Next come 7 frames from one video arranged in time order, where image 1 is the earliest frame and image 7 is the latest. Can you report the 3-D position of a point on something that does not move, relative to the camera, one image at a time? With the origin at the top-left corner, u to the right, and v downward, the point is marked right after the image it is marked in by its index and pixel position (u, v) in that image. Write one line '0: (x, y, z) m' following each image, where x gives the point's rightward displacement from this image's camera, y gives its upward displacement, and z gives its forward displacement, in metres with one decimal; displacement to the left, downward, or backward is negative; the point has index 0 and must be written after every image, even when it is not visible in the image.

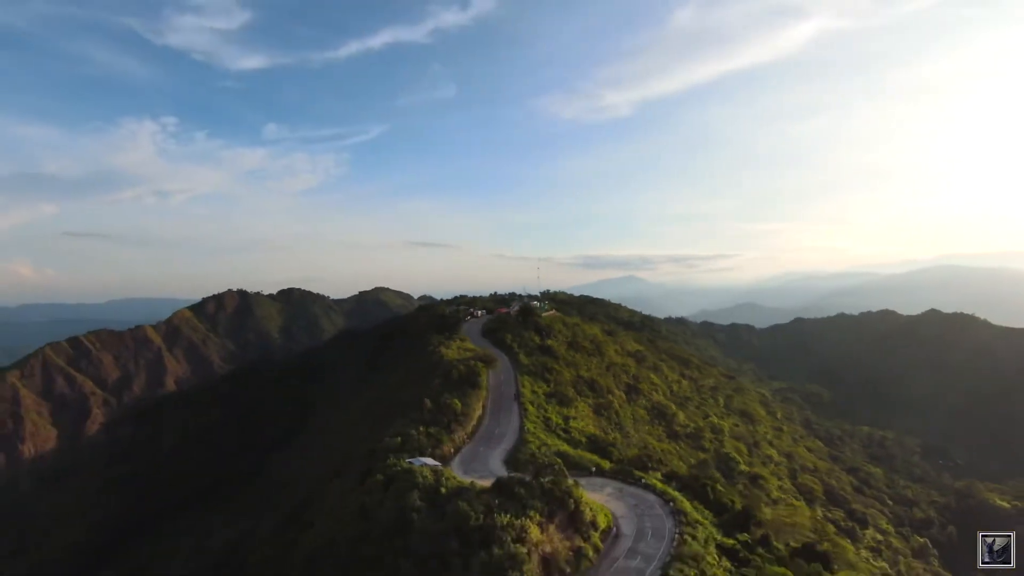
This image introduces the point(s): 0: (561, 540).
0: (+1.5, -7.9, +16.8) m
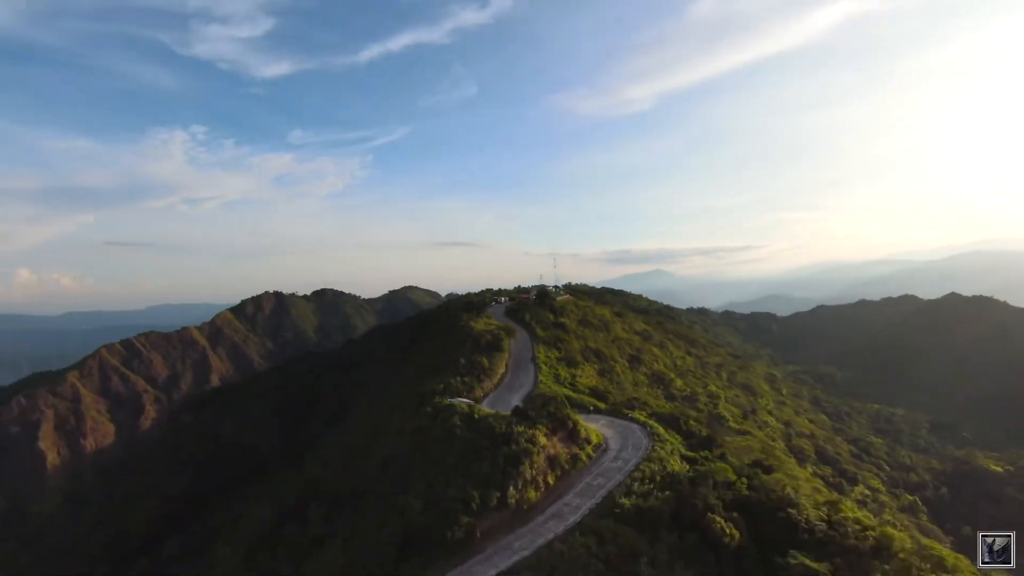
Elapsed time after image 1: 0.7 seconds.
0: (+2.2, -6.9, +23.1) m
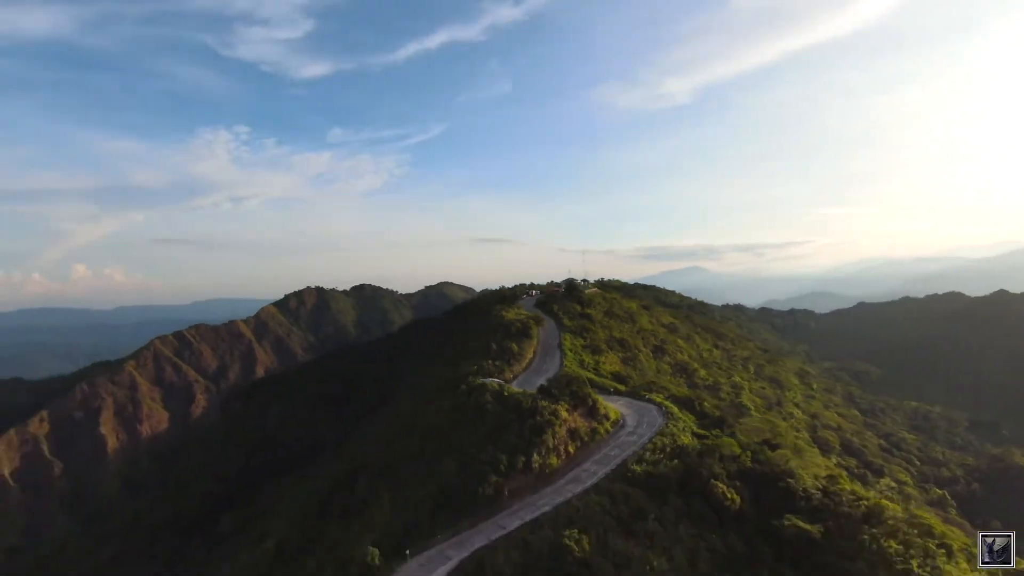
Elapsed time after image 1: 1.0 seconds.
0: (+3.4, -6.4, +25.6) m
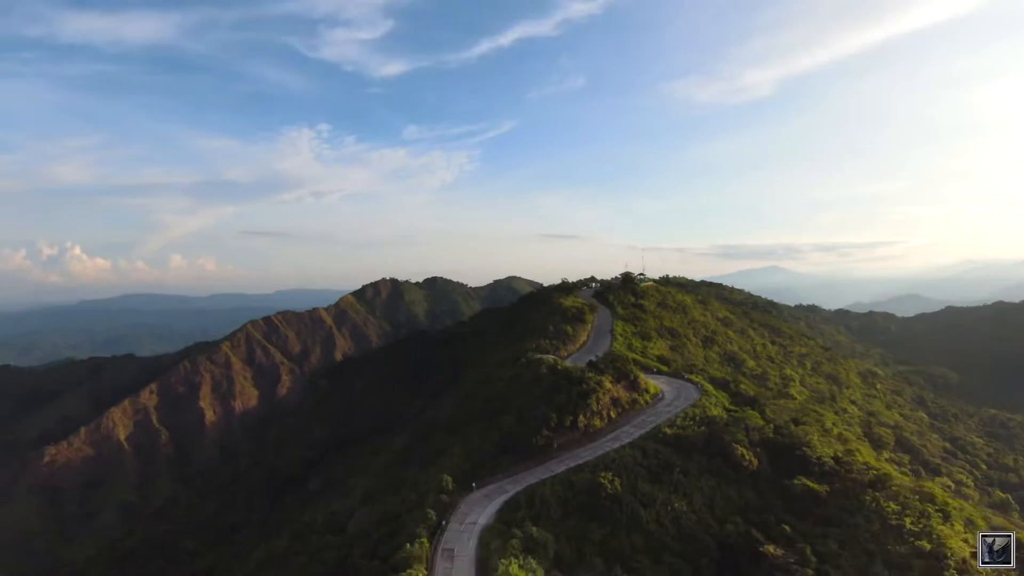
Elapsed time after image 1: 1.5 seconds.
0: (+6.3, -5.8, +29.7) m
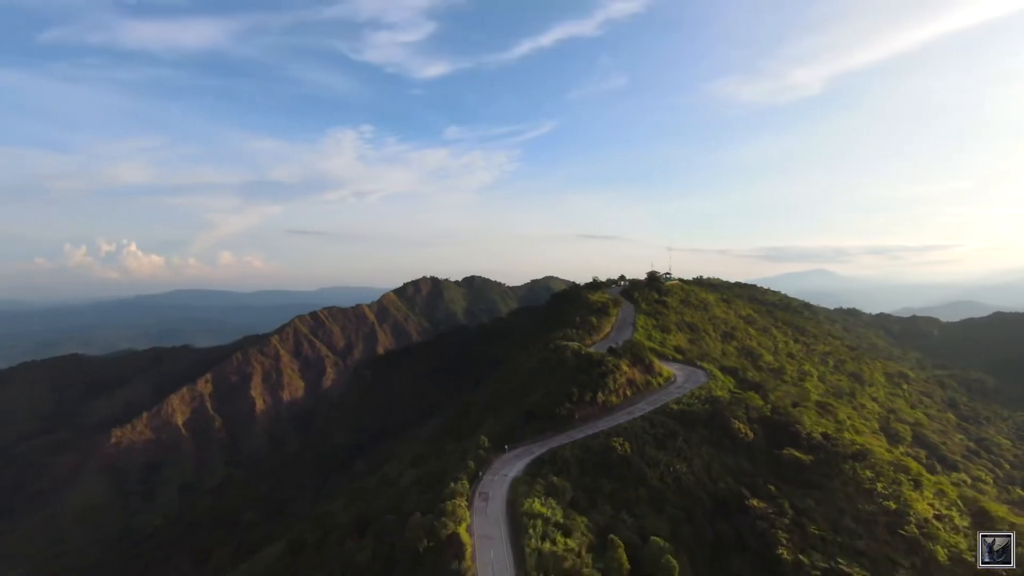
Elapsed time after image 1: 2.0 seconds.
0: (+8.1, -5.5, +33.7) m
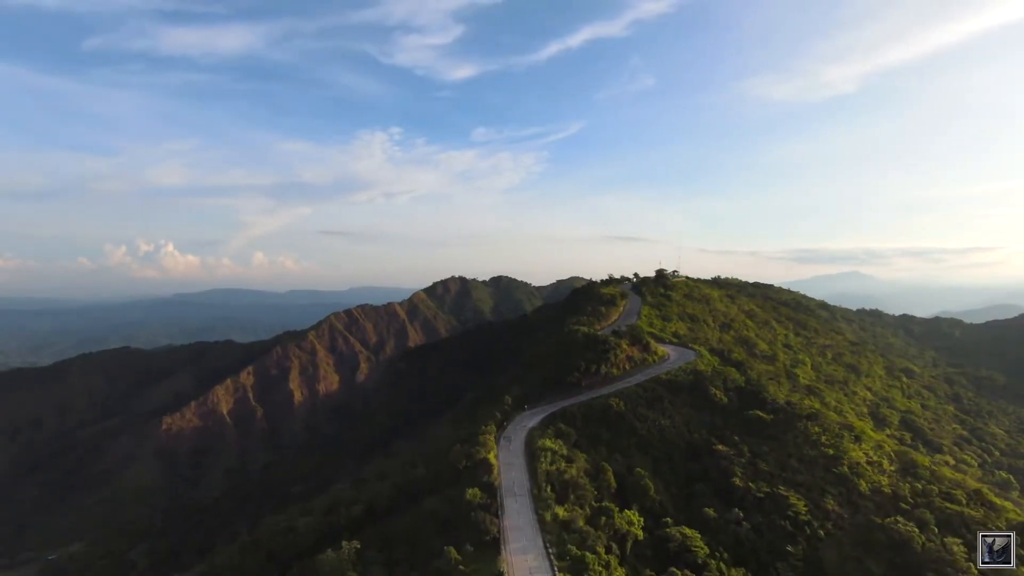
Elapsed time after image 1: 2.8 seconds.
0: (+9.6, -5.0, +40.2) m
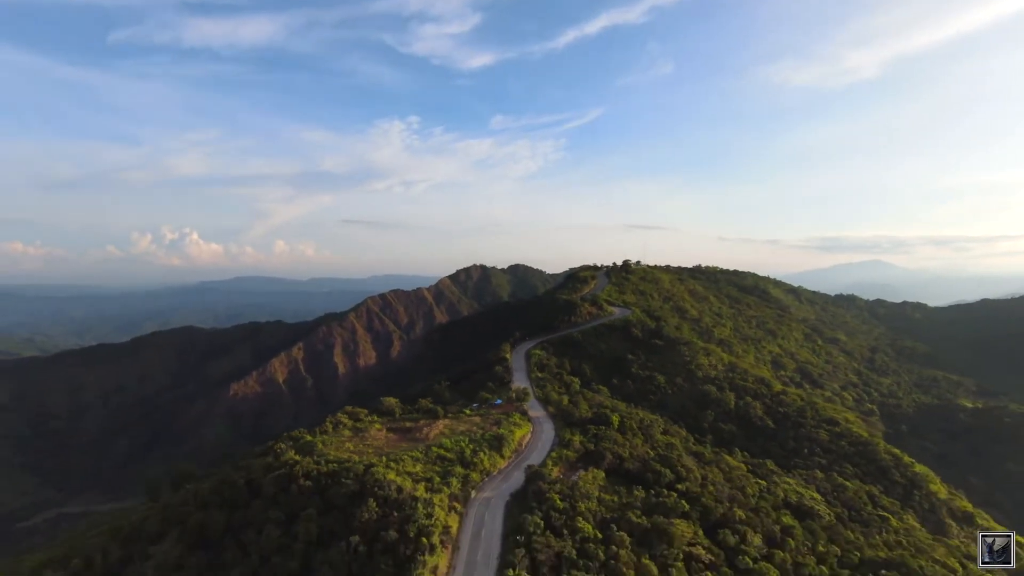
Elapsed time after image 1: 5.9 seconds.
0: (+10.6, -2.9, +65.6) m
